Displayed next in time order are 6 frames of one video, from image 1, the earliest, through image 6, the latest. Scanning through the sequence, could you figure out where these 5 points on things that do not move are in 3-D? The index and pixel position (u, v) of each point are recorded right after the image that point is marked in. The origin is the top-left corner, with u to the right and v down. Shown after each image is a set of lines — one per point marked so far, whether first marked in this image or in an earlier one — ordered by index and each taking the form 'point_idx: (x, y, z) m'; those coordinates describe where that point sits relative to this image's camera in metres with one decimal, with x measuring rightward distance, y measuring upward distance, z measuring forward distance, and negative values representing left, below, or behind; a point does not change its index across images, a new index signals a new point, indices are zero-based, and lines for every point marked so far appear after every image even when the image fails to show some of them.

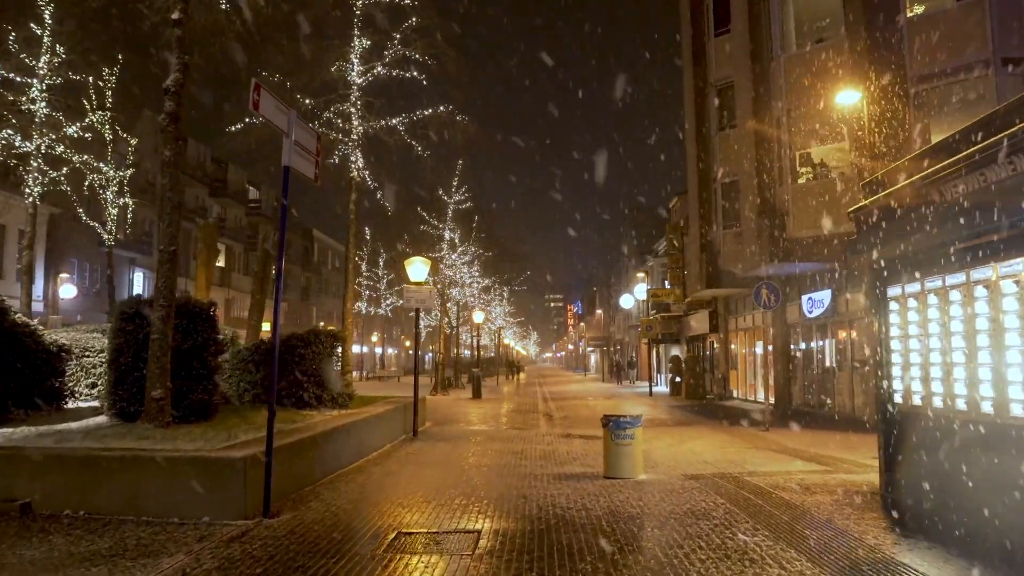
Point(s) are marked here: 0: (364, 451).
0: (-2.4, -2.7, +12.6) m
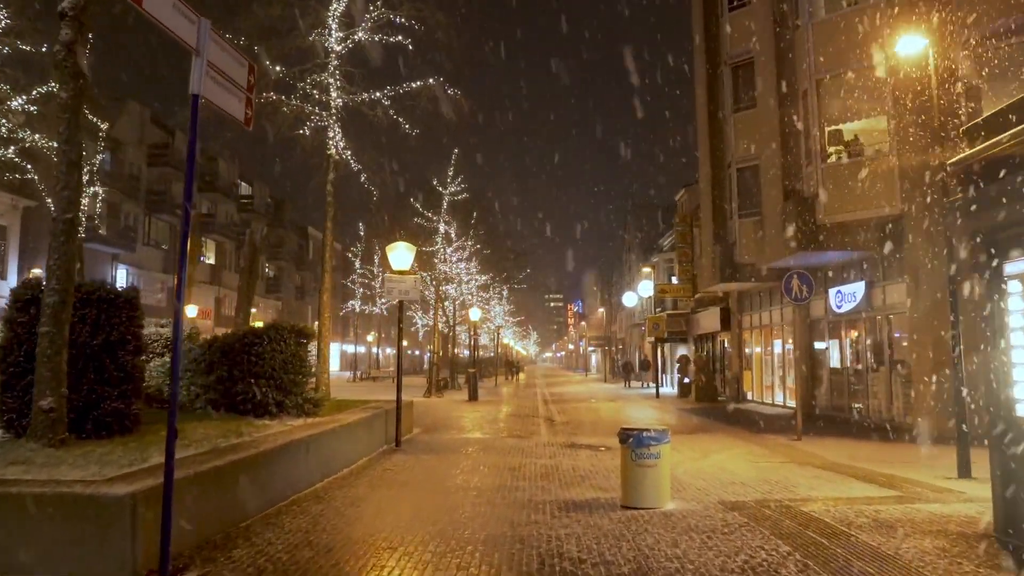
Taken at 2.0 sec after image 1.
0: (-2.5, -2.5, +10.5) m
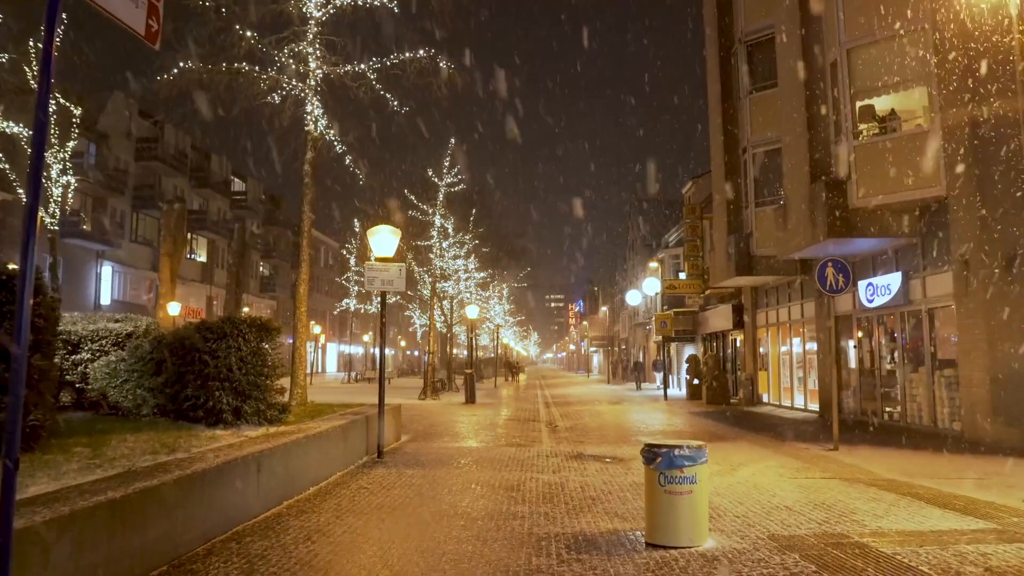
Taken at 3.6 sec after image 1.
0: (-2.5, -2.3, +8.8) m
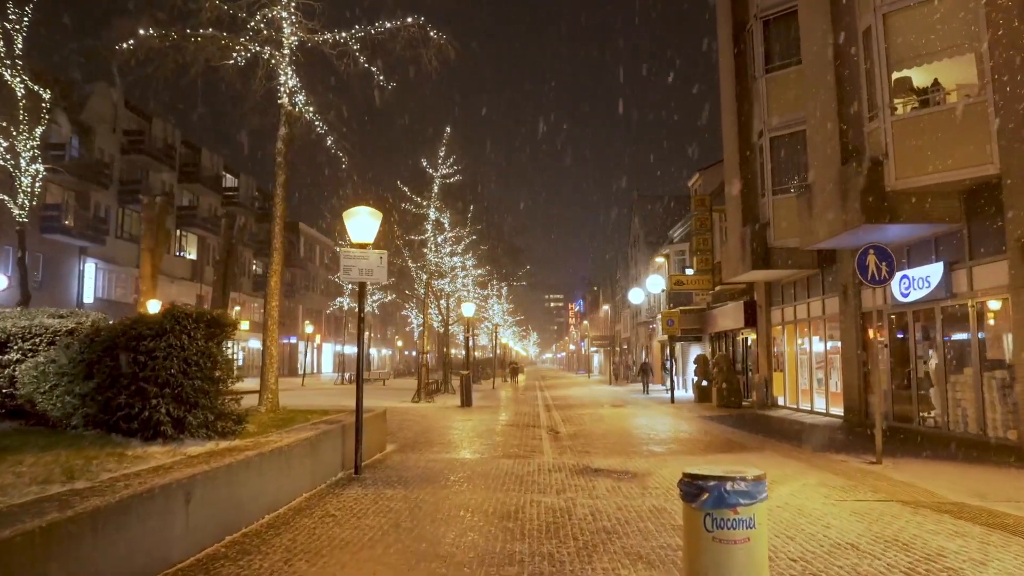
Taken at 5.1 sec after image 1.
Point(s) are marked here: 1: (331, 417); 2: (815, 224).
0: (-2.6, -2.2, +7.2) m
1: (-2.9, -2.1, +12.2) m
2: (+6.6, +1.4, +16.5) m
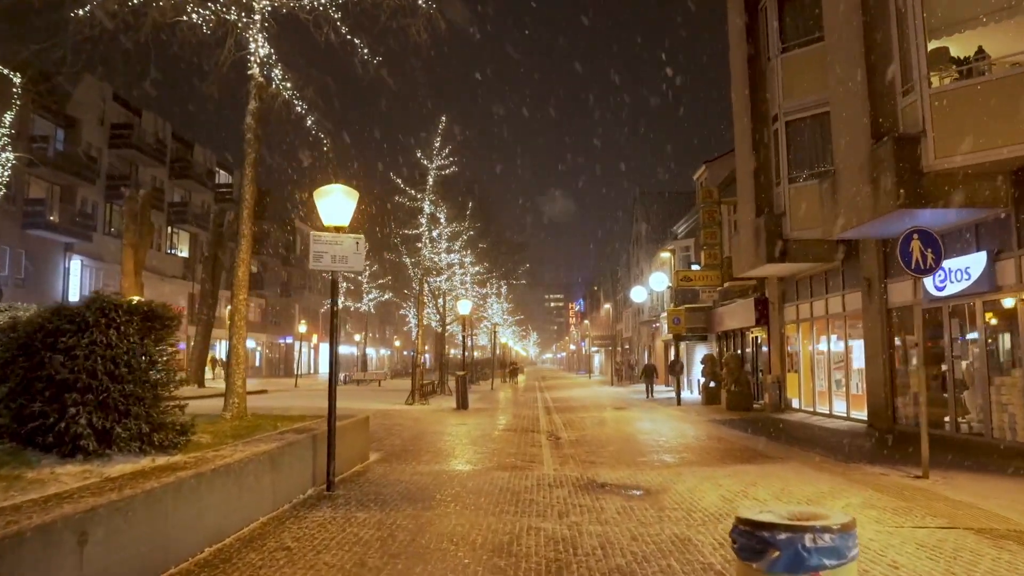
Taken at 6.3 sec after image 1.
0: (-2.6, -2.0, +5.8) m
1: (-3.0, -1.9, +10.8) m
2: (+6.5, +1.5, +15.1) m
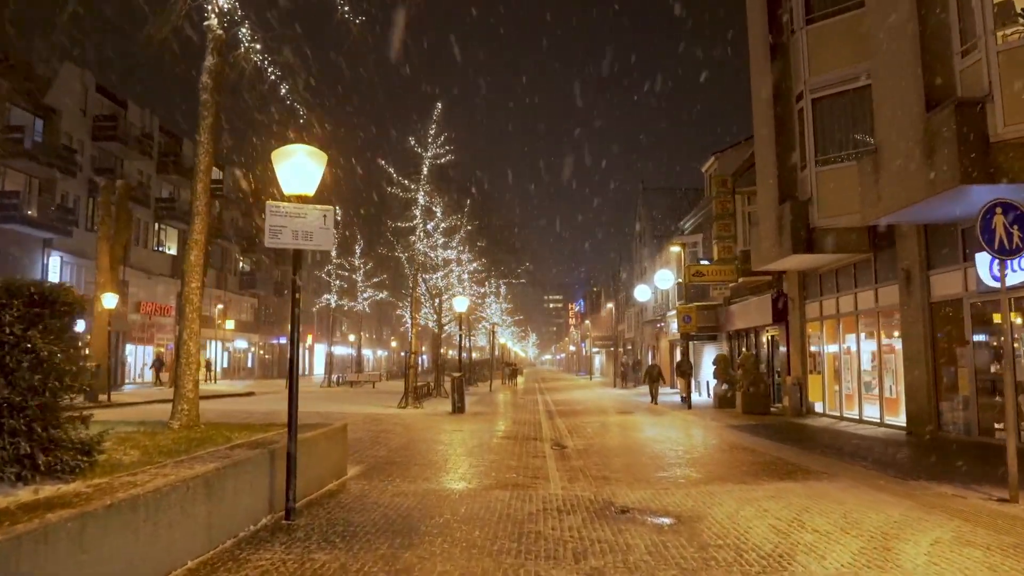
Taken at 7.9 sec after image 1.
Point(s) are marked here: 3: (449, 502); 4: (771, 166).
0: (-2.6, -1.8, +4.0) m
1: (-2.9, -1.7, +9.0) m
2: (+6.6, +1.7, +13.4) m
3: (-0.7, -2.5, +8.9) m
4: (+6.4, +3.0, +18.8) m
